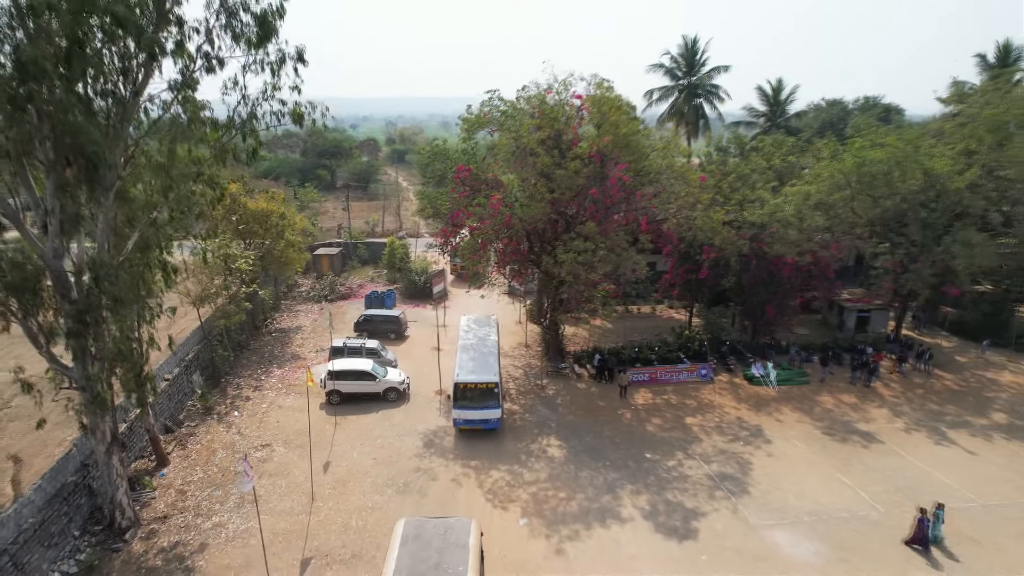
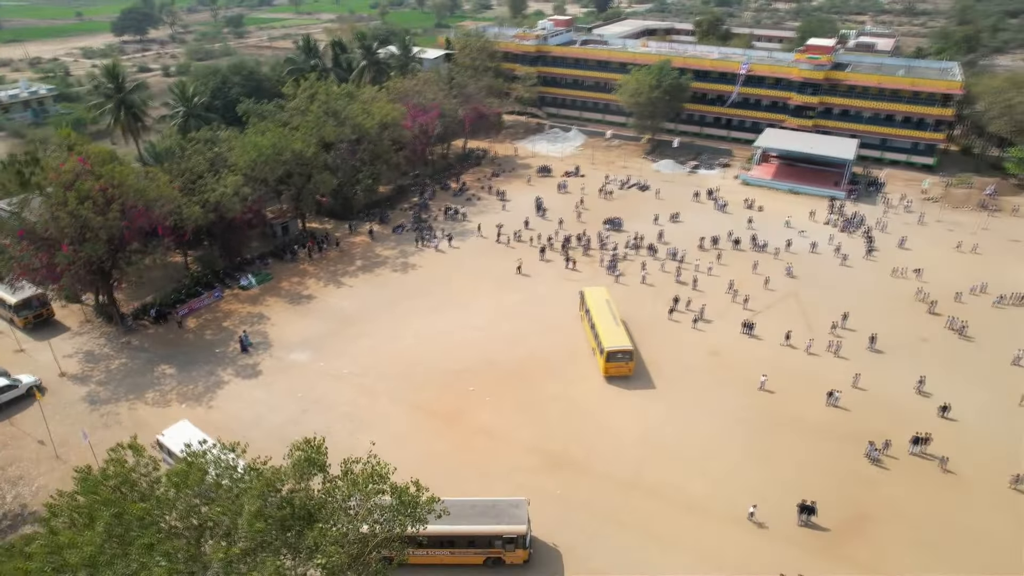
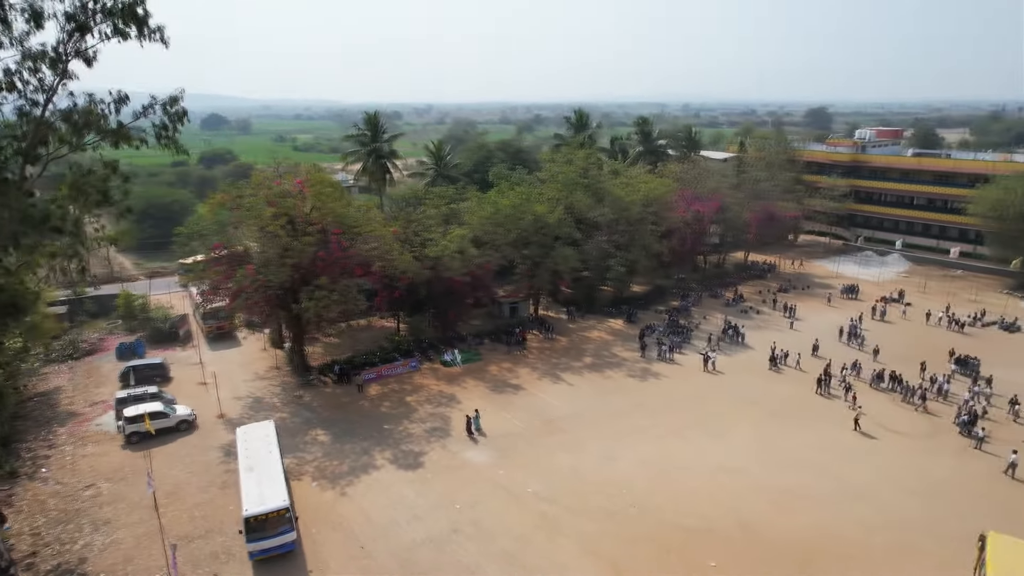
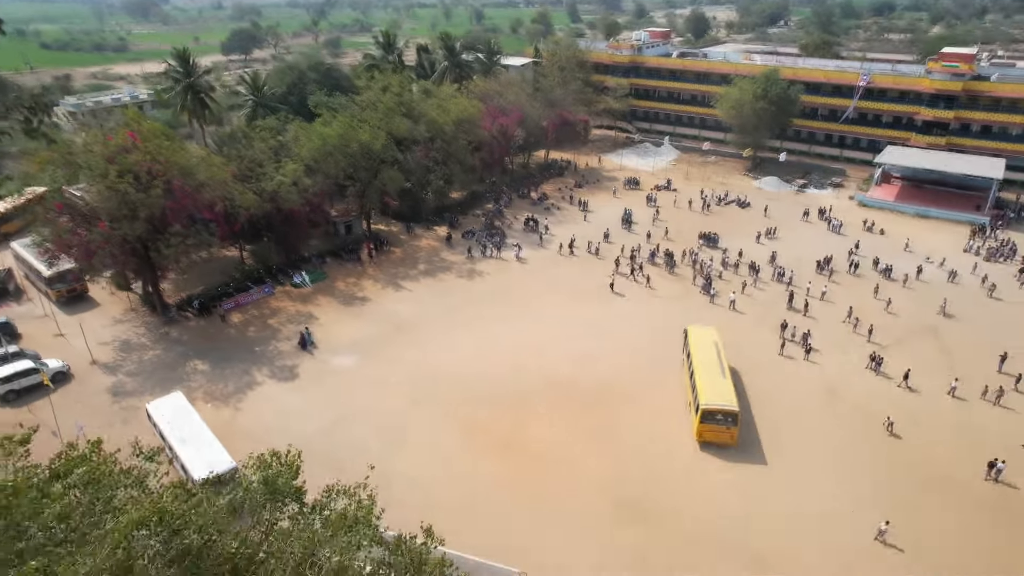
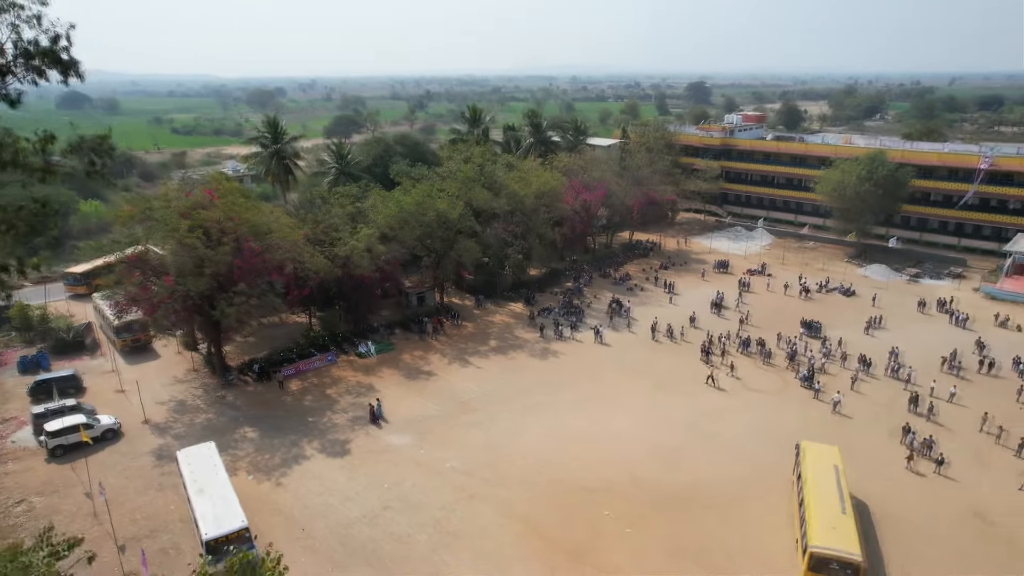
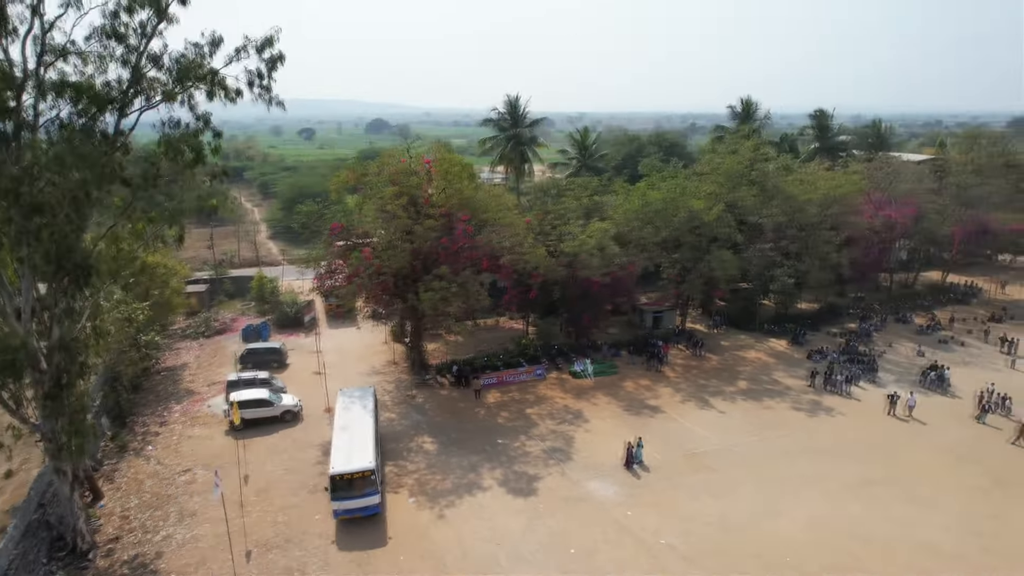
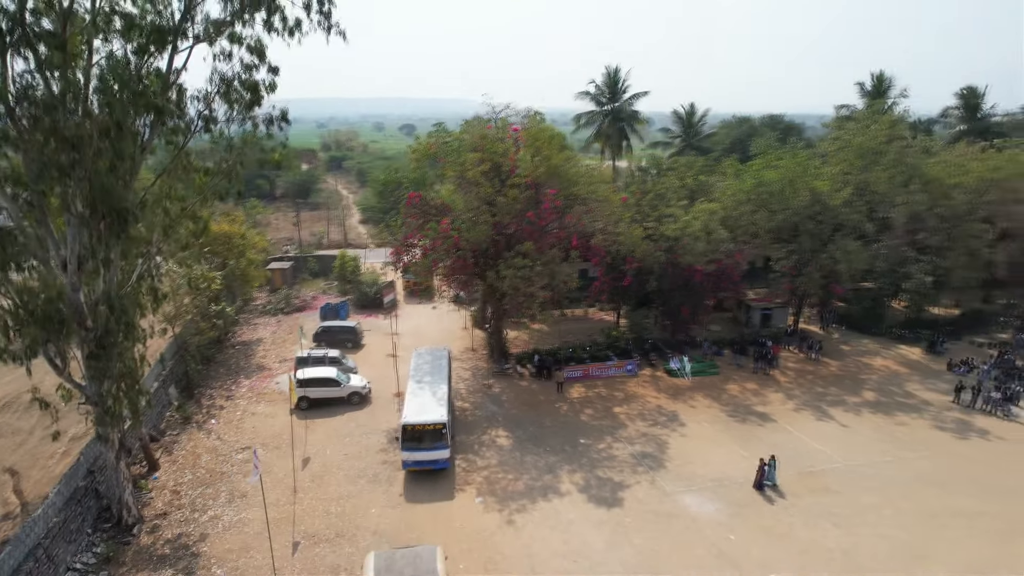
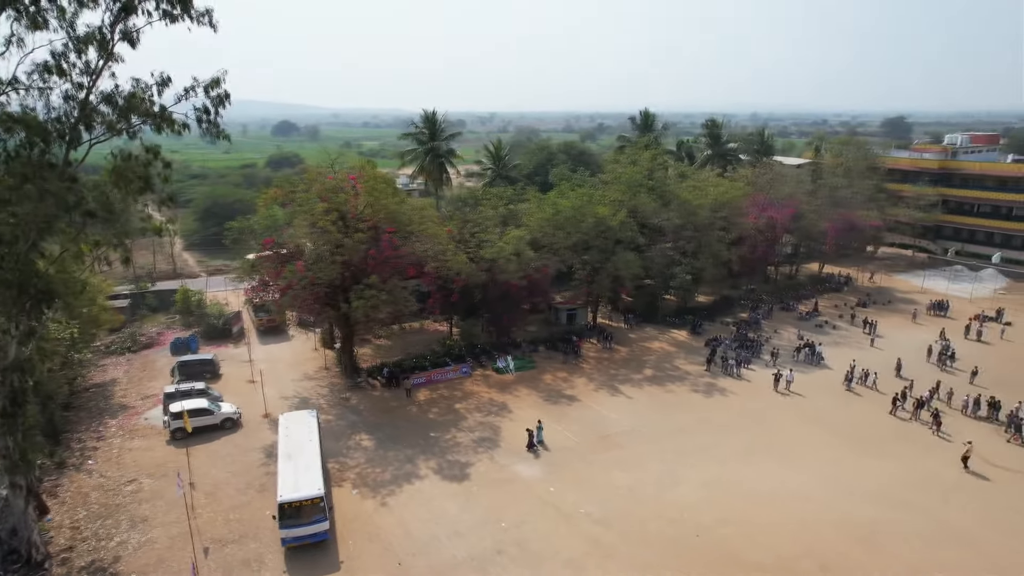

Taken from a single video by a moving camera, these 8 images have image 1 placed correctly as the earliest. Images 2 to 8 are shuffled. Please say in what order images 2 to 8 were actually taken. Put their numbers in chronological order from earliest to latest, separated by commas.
7, 6, 8, 3, 5, 4, 2
